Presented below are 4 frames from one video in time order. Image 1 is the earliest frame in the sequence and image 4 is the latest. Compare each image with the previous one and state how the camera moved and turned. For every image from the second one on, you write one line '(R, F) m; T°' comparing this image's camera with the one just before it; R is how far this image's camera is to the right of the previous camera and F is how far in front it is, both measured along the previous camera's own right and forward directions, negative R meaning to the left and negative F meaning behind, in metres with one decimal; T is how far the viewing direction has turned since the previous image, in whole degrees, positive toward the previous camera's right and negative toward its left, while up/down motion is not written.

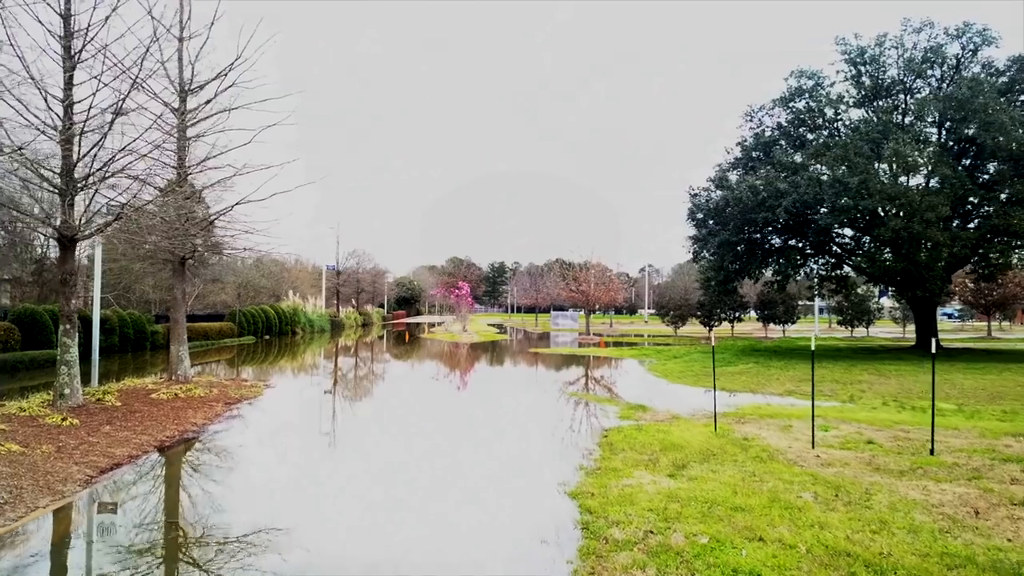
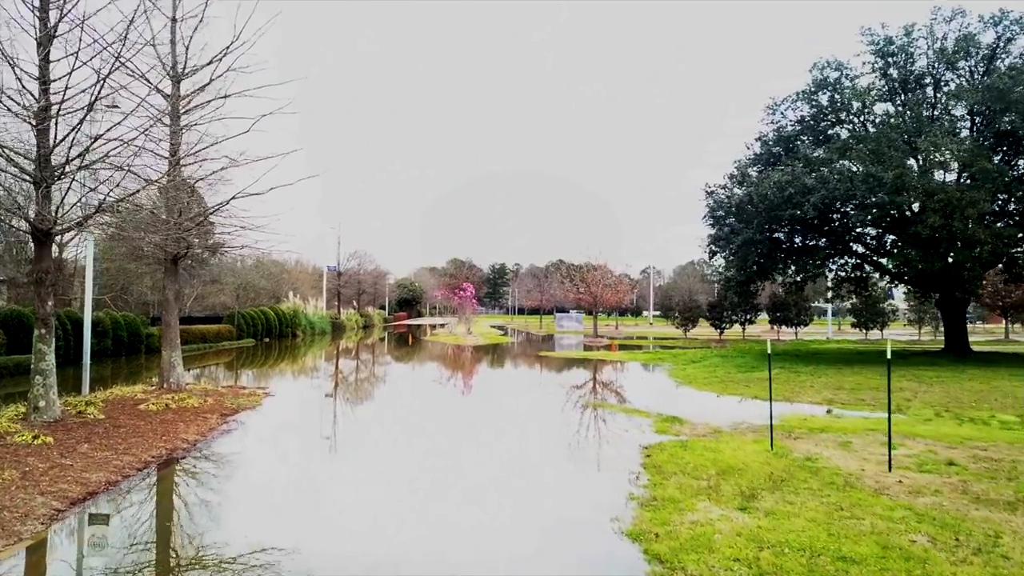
(-0.1, +0.3) m; 0°
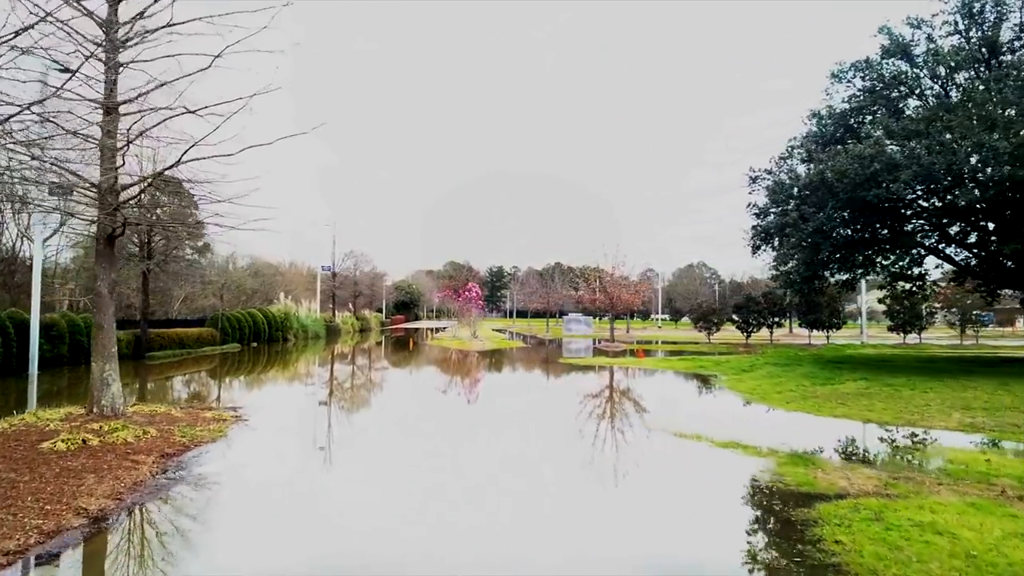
(-0.3, +1.0) m; 0°
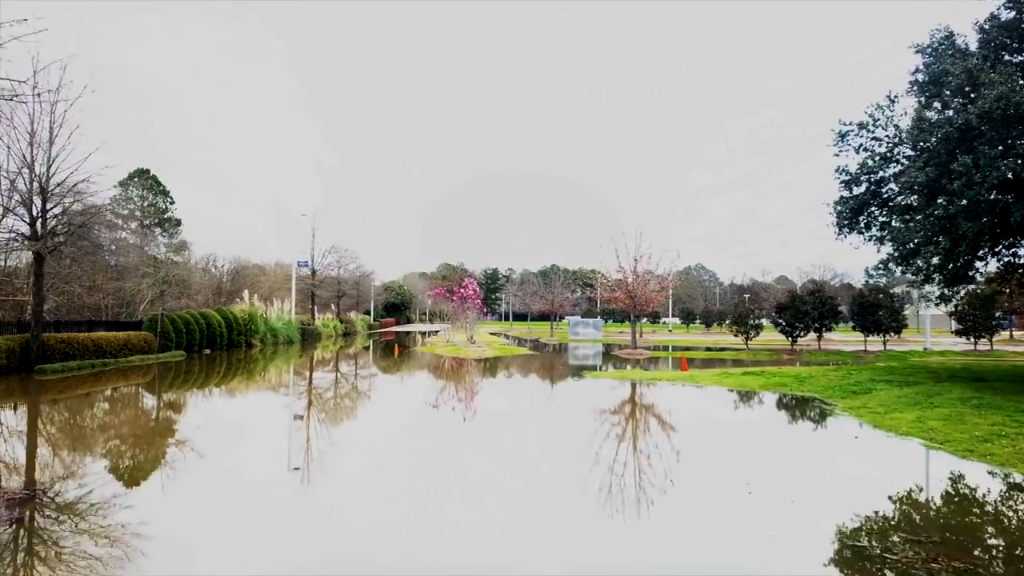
(-0.2, +1.8) m; +1°
